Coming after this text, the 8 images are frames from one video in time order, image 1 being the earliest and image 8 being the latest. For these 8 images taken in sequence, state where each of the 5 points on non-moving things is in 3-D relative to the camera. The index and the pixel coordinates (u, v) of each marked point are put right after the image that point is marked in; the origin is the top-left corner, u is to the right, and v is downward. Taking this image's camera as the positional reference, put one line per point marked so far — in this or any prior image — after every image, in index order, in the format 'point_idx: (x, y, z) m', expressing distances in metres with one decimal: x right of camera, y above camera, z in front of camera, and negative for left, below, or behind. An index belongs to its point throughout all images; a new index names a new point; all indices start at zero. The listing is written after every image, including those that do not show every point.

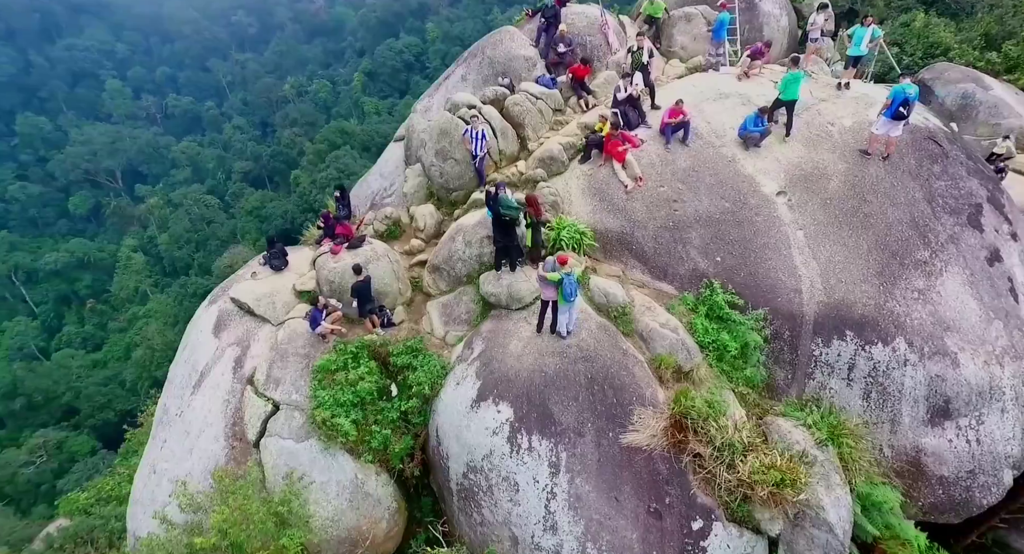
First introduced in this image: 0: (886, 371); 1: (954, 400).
0: (+5.6, -1.4, +8.0) m
1: (+6.6, -1.8, +7.9) m
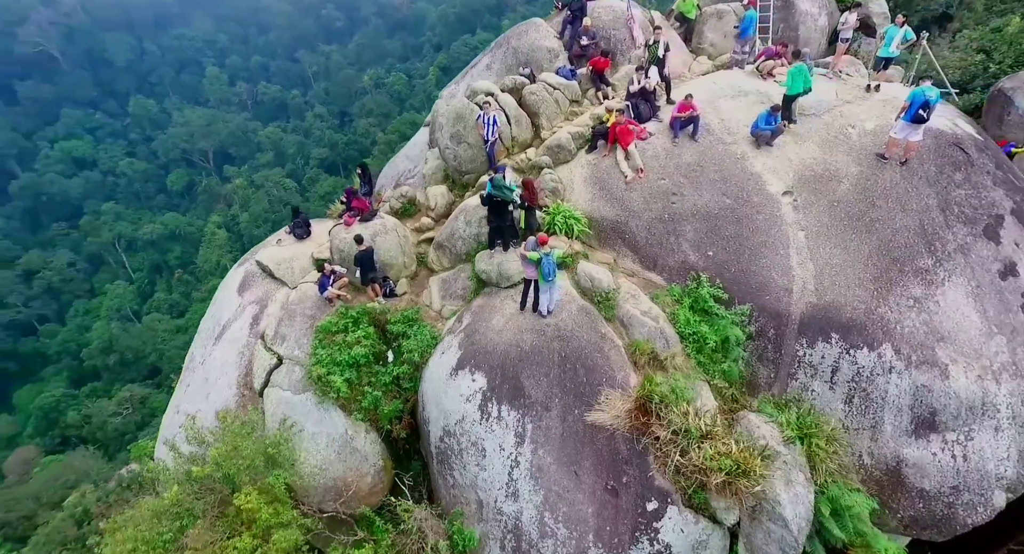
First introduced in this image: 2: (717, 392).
0: (+5.3, -1.5, +7.9) m
1: (+6.2, -1.9, +7.6) m
2: (+3.2, -1.8, +8.2) m
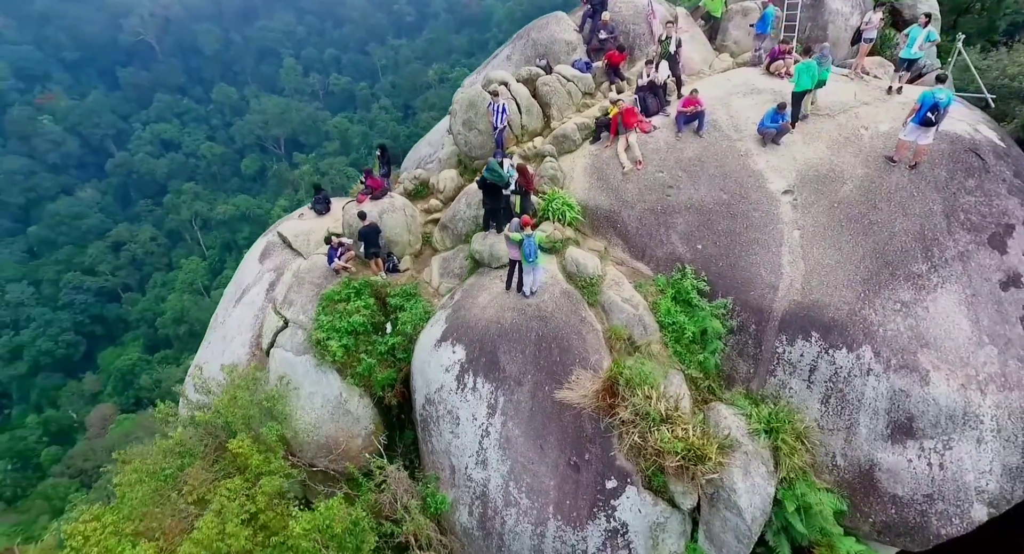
0: (+4.9, -1.5, +7.8) m
1: (+5.7, -2.0, +7.5) m
2: (+2.8, -1.6, +8.3) m
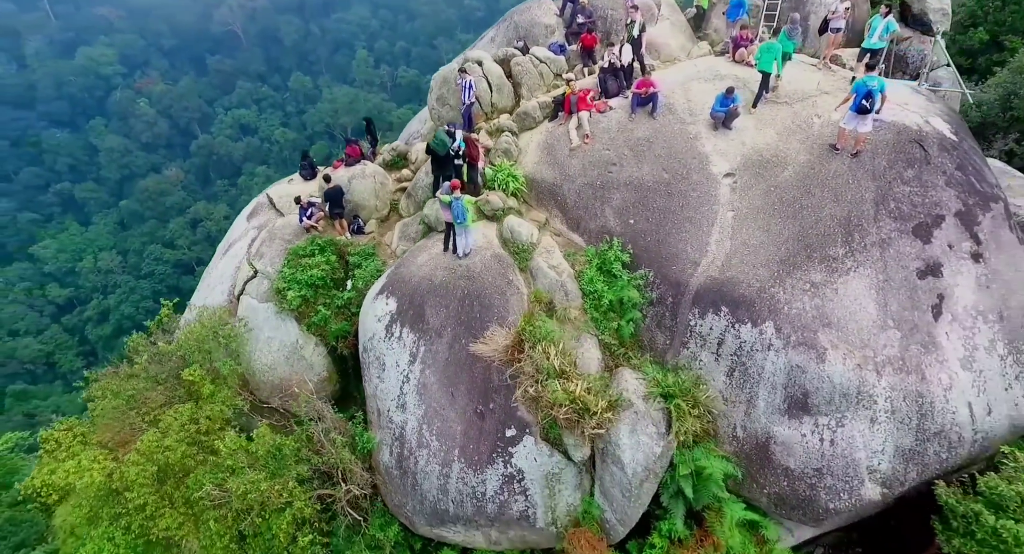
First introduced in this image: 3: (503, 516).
0: (+3.6, -1.1, +8.0) m
1: (+4.4, -1.7, +7.7) m
2: (+1.5, -1.1, +8.7) m
3: (-0.1, -3.7, +8.2) m
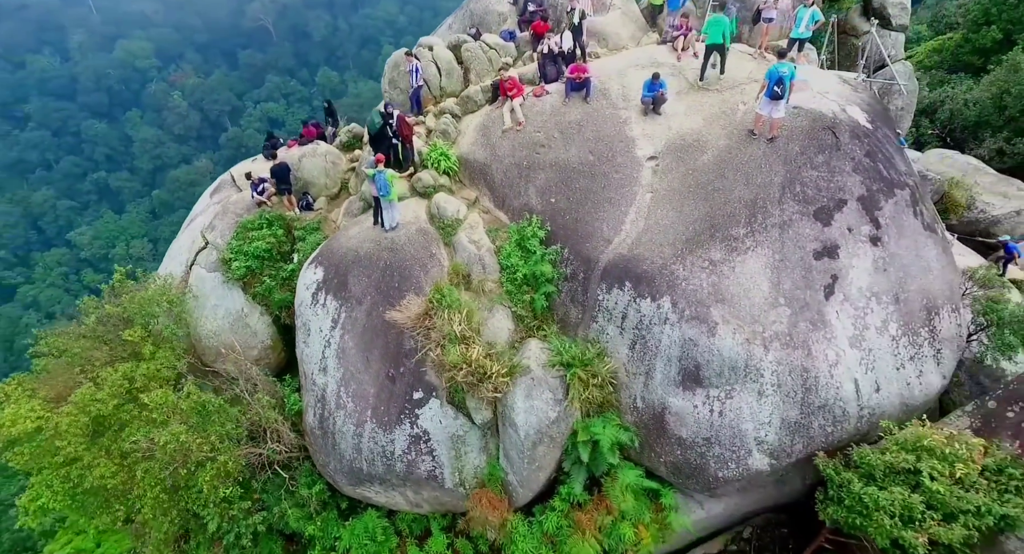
0: (+2.2, -0.8, +8.4) m
1: (+2.9, -1.4, +8.0) m
2: (+0.1, -0.7, +9.1) m
3: (-1.6, -3.2, +8.6) m
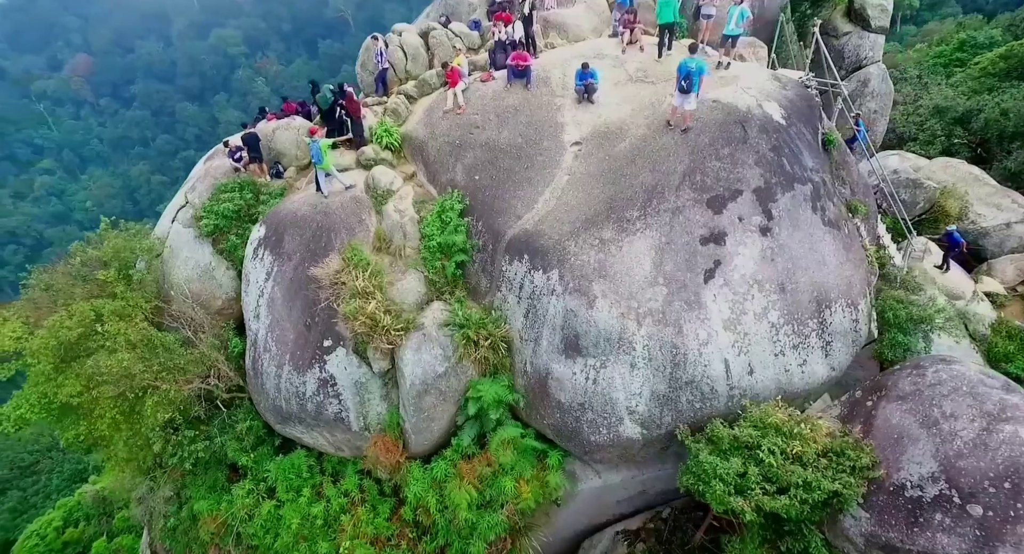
0: (+0.5, -0.3, +9.0) m
1: (+1.1, -1.0, +8.6) m
2: (-1.5, -0.1, +9.9) m
3: (-3.4, -2.5, +9.6) m
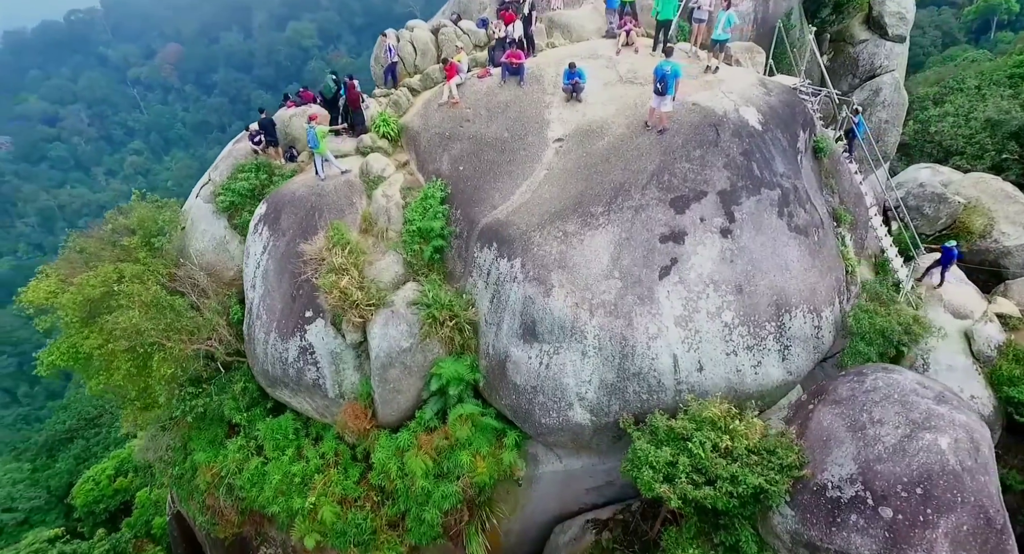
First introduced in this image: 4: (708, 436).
0: (-0.1, -0.1, +9.5) m
1: (+0.5, -0.8, +9.1) m
2: (-2.1, +0.2, +10.5) m
3: (-4.1, -2.0, +10.4) m
4: (+2.9, -2.4, +7.9) m
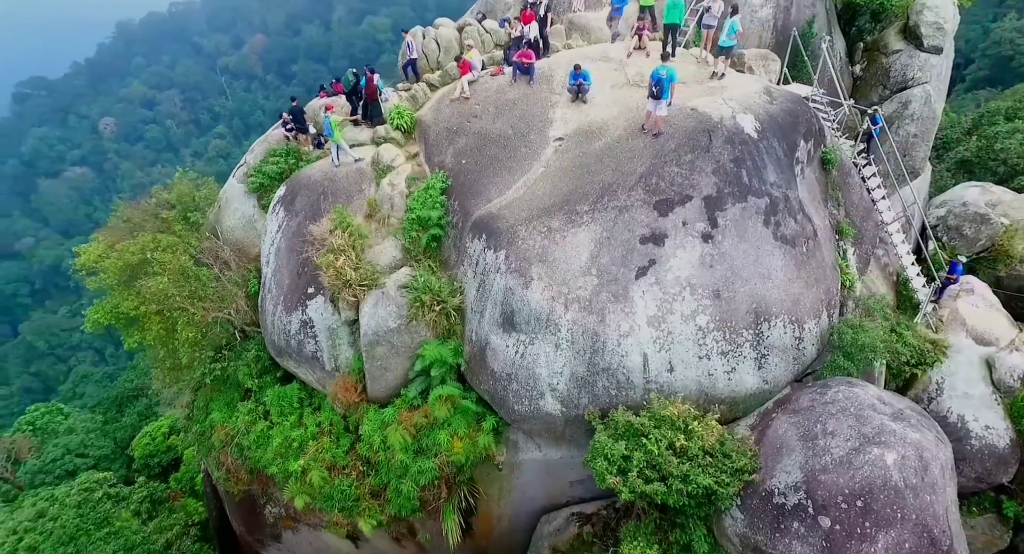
0: (-0.4, +0.1, +10.0) m
1: (+0.1, -0.7, +9.4) m
2: (-2.2, +0.5, +11.1) m
3: (-4.4, -1.6, +11.2) m
4: (+2.3, -2.4, +8.0) m
